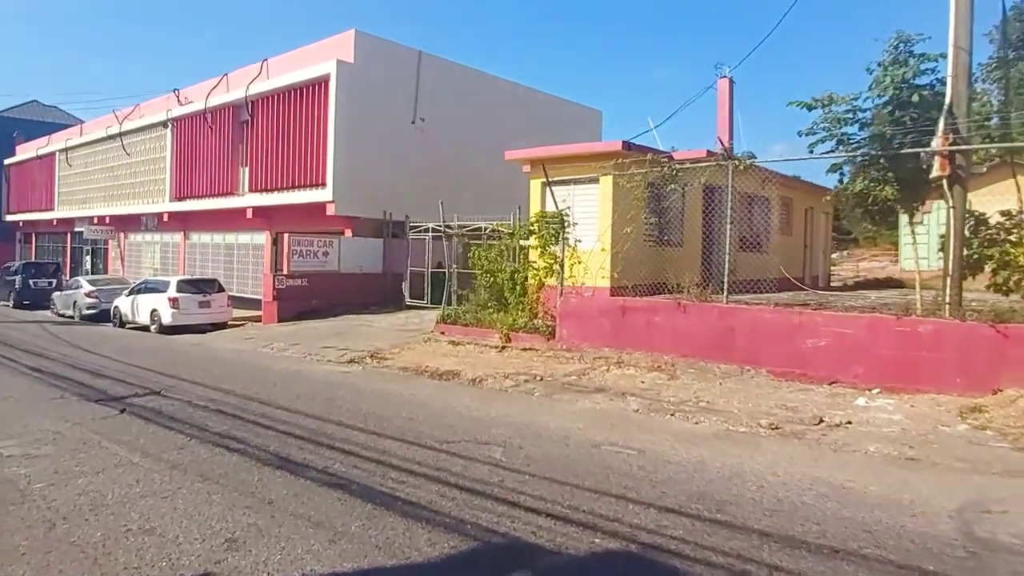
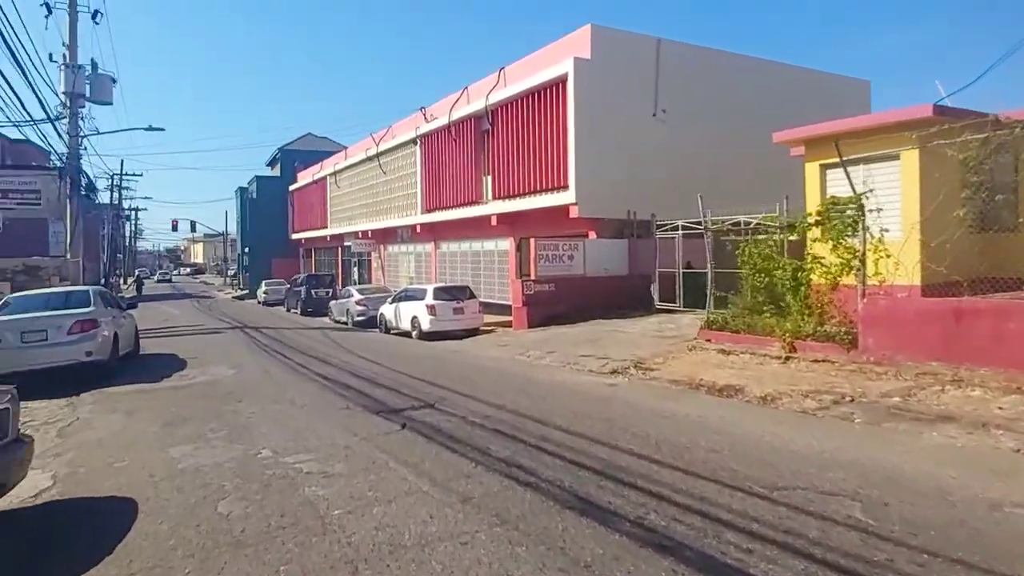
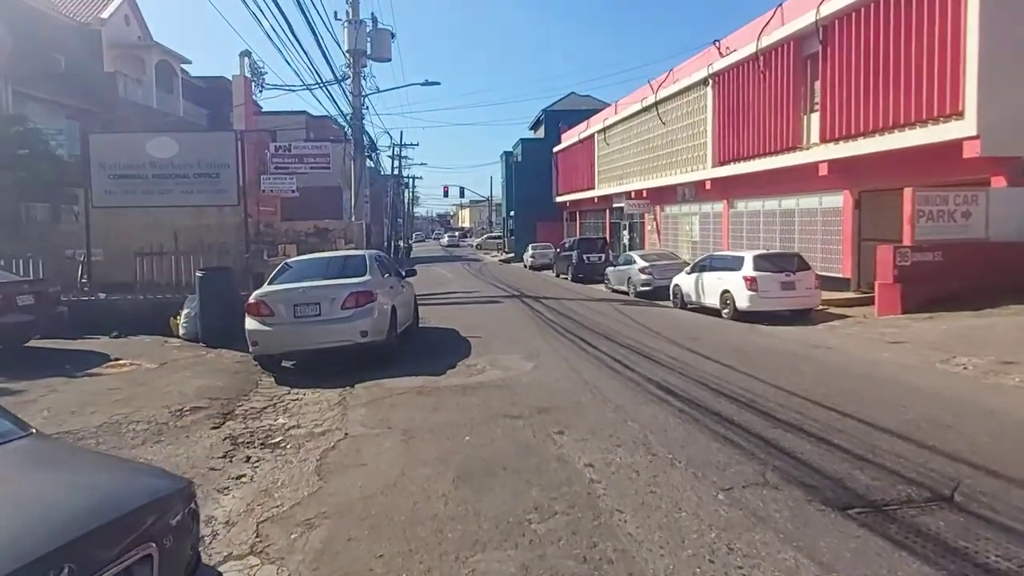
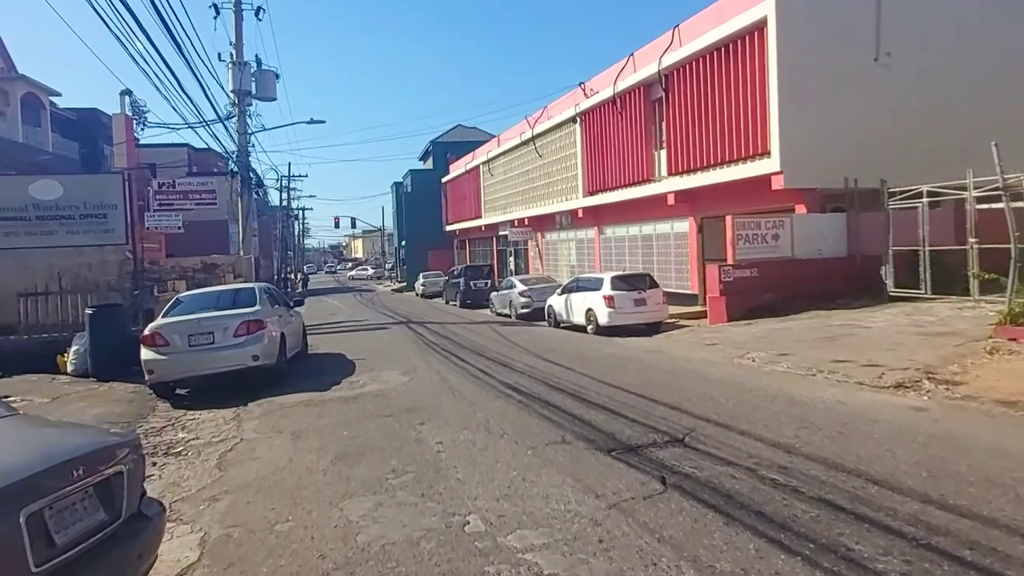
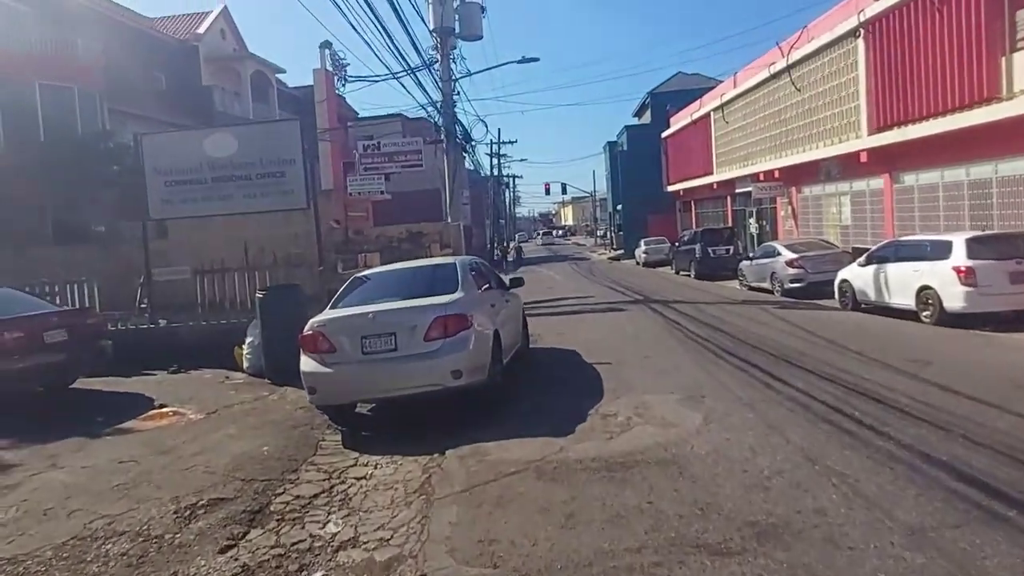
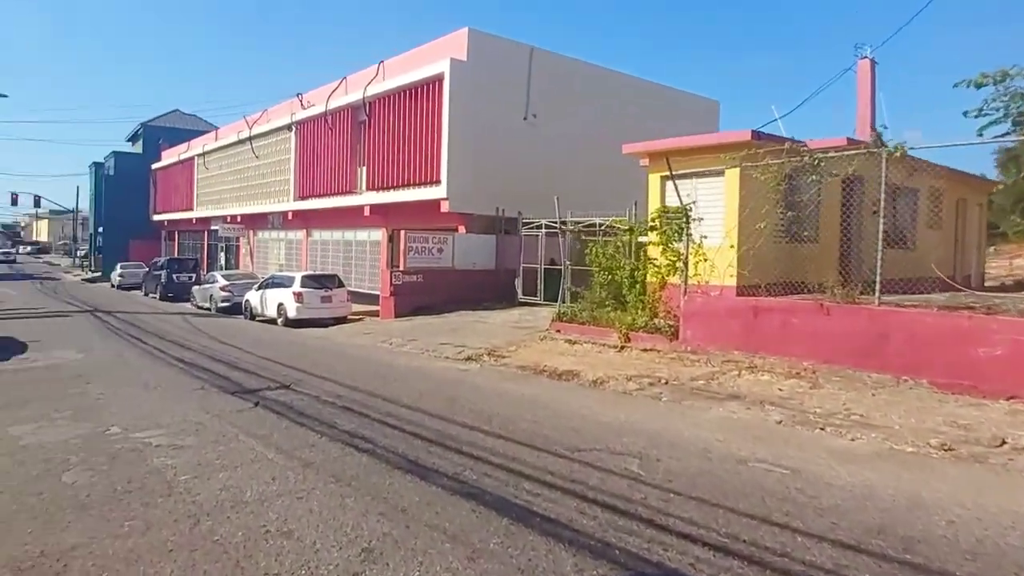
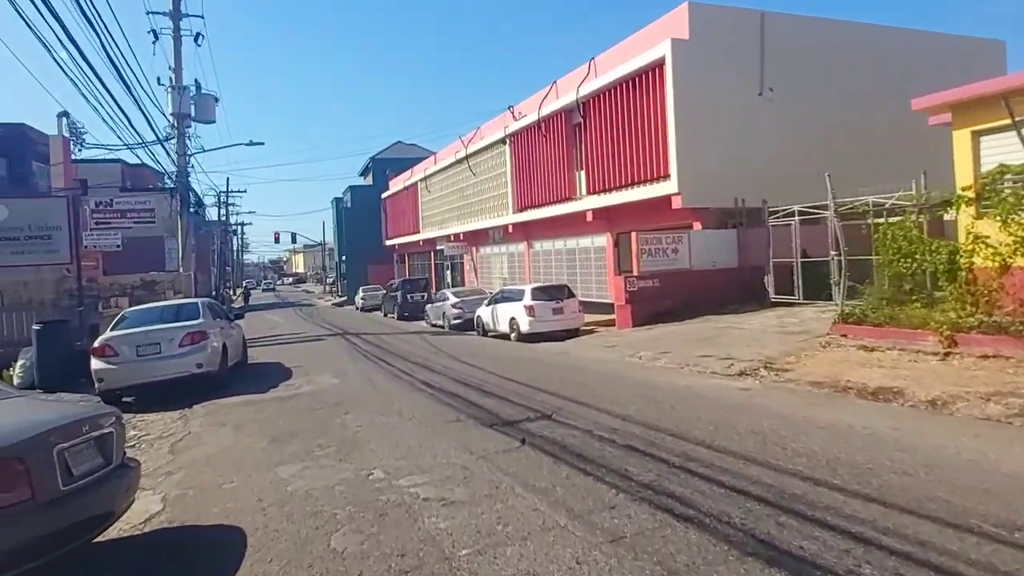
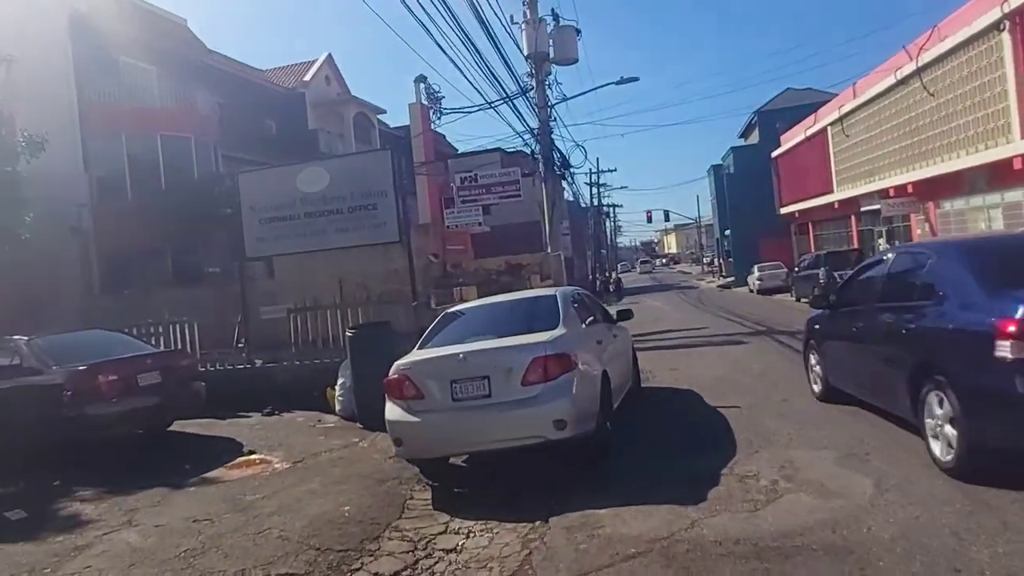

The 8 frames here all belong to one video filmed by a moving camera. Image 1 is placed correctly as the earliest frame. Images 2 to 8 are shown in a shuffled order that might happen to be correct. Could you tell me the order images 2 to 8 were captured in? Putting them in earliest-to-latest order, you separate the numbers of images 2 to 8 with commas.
6, 2, 7, 4, 3, 5, 8
